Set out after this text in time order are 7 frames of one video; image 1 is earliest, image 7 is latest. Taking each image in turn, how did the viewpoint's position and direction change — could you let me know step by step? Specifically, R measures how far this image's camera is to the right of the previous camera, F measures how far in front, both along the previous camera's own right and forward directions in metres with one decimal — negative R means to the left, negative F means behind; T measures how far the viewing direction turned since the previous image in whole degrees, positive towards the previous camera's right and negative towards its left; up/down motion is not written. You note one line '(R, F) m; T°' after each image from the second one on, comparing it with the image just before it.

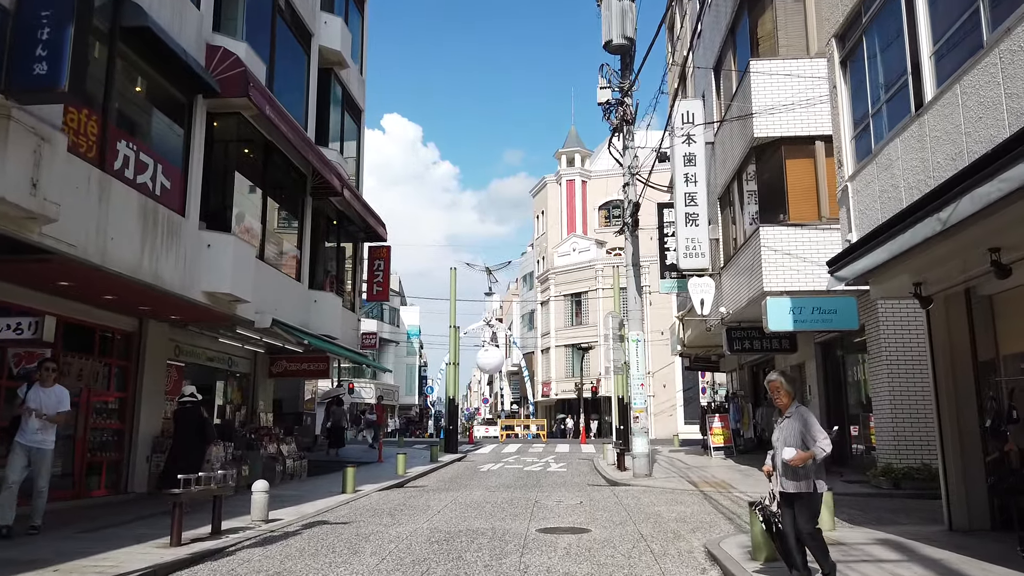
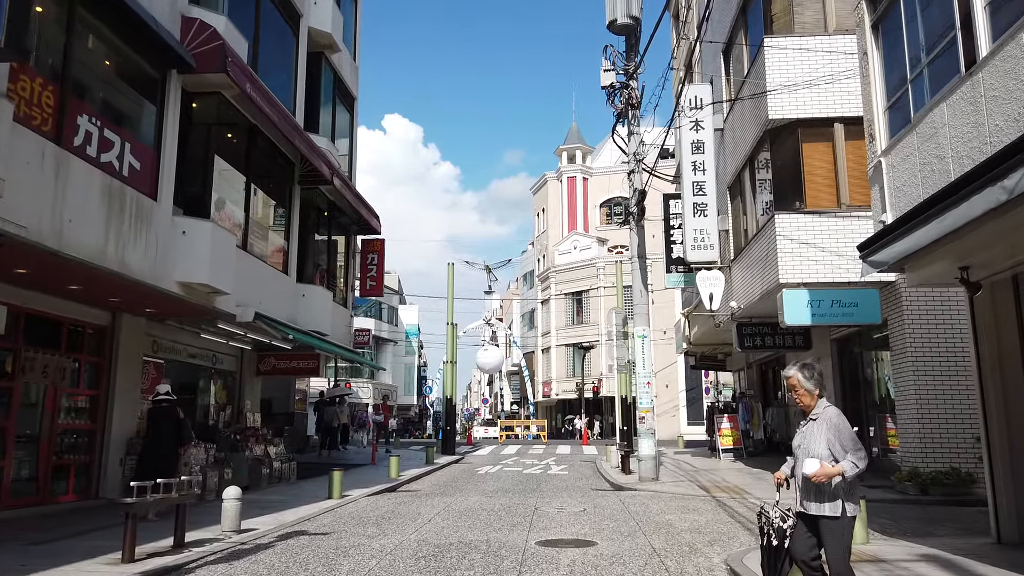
(0.0, +0.9) m; 0°
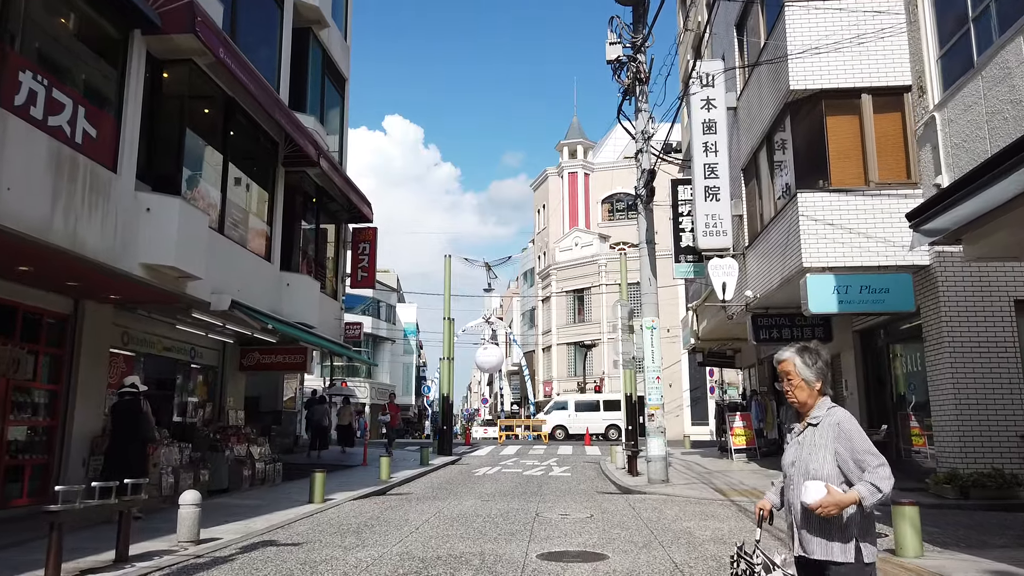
(0.0, +1.1) m; 0°
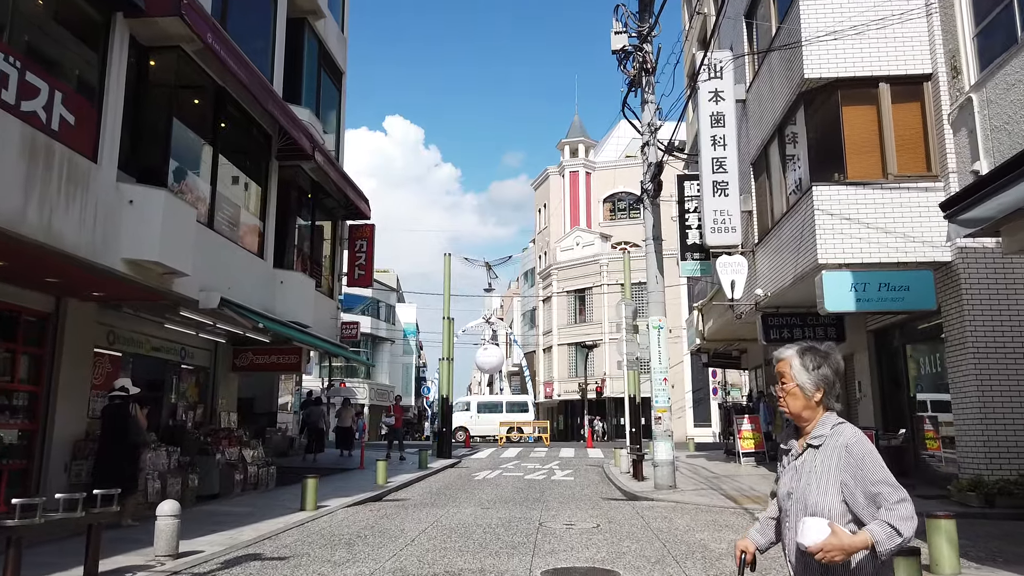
(0.0, +0.5) m; 0°
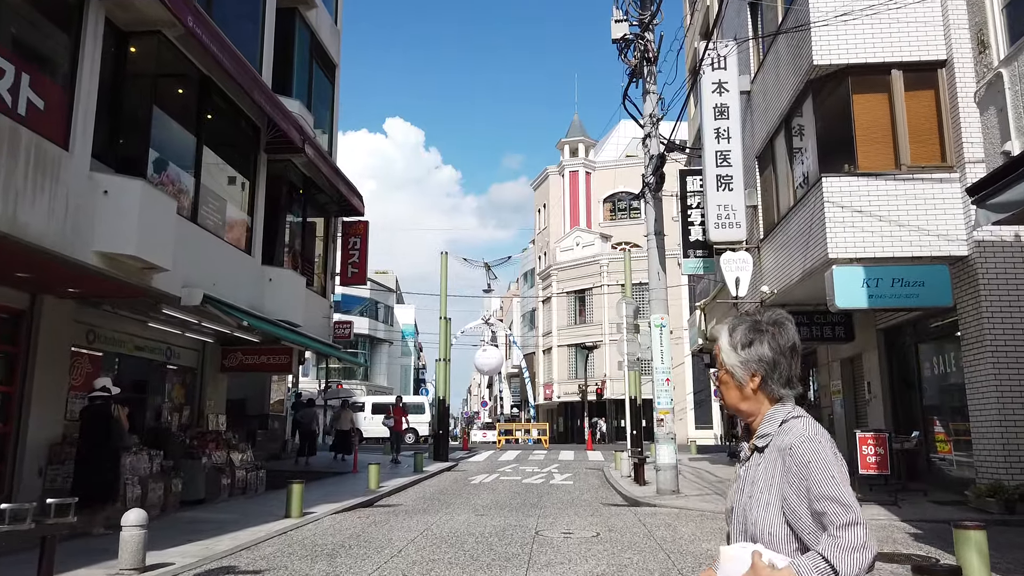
(+0.1, +0.5) m; 0°
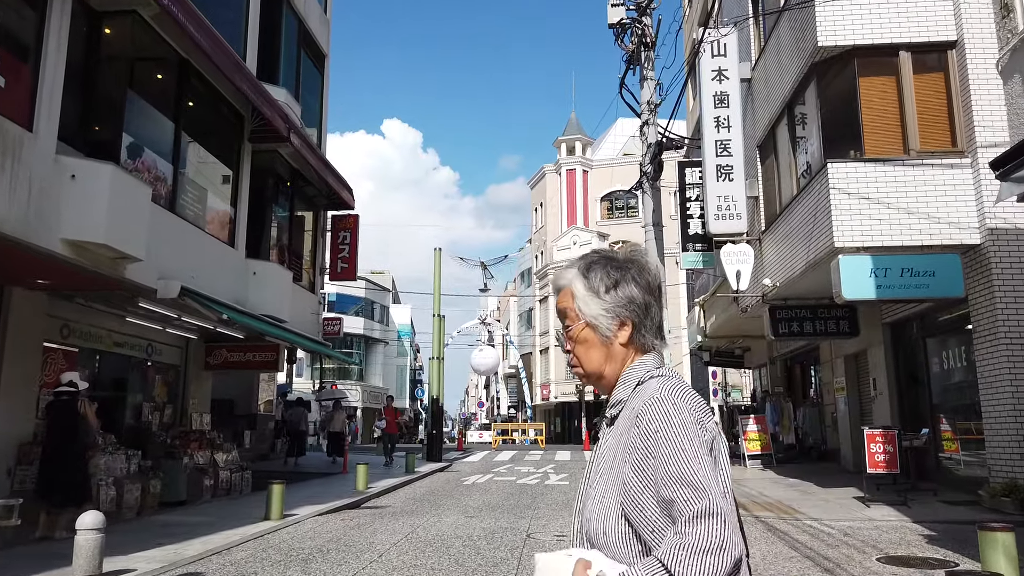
(+0.1, +0.5) m; 0°
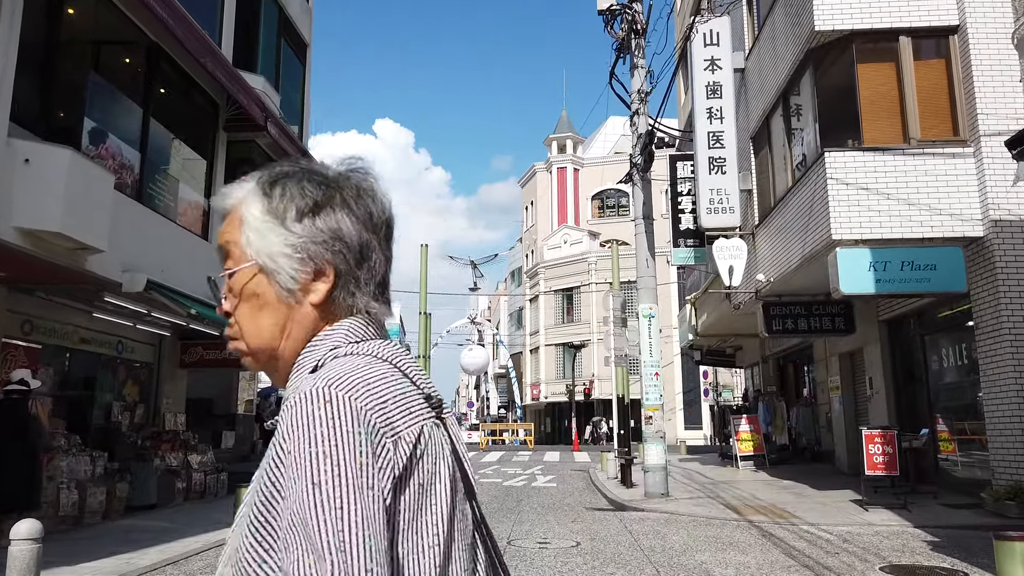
(+0.1, +0.5) m; +1°
